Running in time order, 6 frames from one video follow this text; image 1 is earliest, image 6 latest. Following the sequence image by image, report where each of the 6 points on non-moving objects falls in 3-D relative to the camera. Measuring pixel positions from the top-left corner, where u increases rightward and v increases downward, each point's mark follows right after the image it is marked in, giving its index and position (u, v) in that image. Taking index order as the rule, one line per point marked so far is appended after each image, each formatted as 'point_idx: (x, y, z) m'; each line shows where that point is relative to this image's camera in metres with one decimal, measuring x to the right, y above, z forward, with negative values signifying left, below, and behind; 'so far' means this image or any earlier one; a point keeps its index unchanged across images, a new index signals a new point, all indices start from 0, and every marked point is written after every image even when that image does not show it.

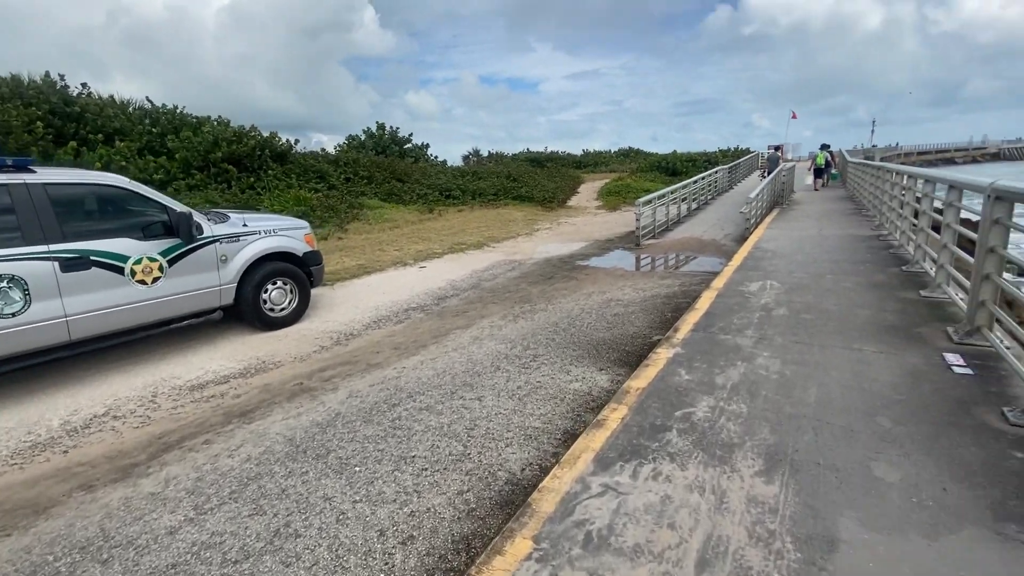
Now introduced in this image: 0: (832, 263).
0: (+4.8, +0.4, +7.2) m
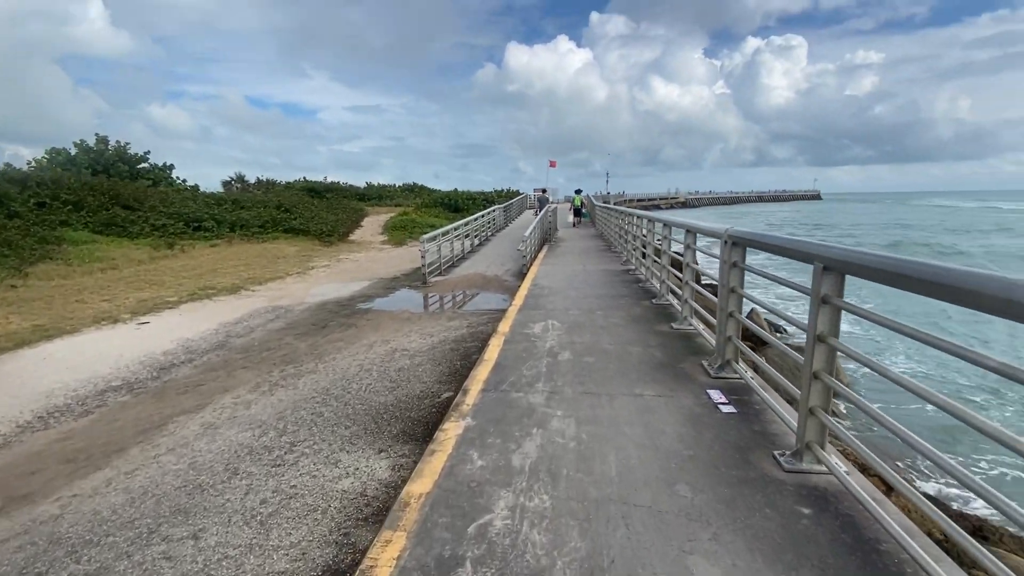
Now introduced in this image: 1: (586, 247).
0: (+1.4, -0.2, +7.7) m
1: (+2.4, +1.4, +15.5) m
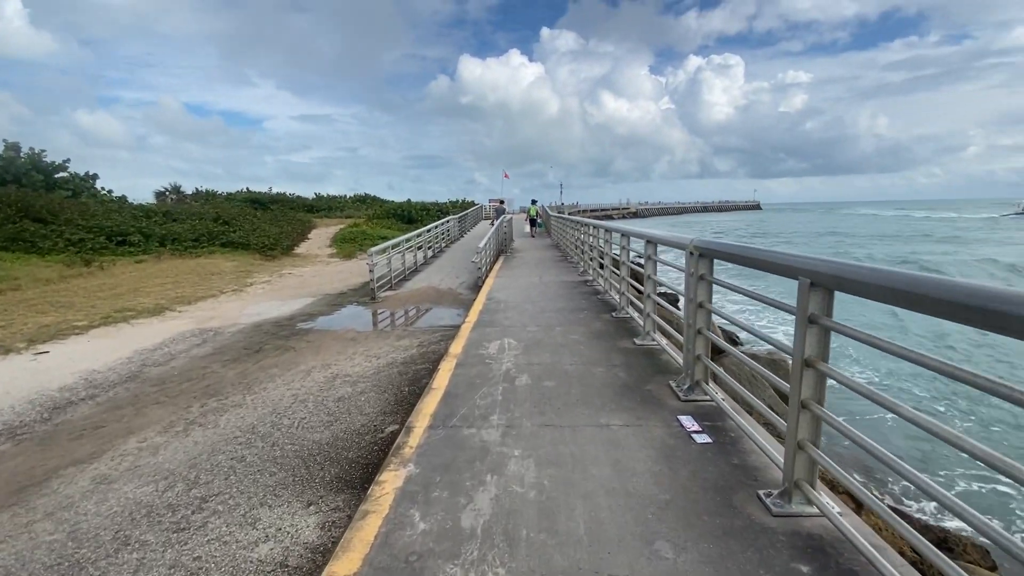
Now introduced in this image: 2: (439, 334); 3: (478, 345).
0: (+0.7, -0.4, +7.4) m
1: (+0.9, +1.0, +15.3) m
2: (-1.3, -0.8, +8.2) m
3: (-0.4, -0.7, +5.6) m
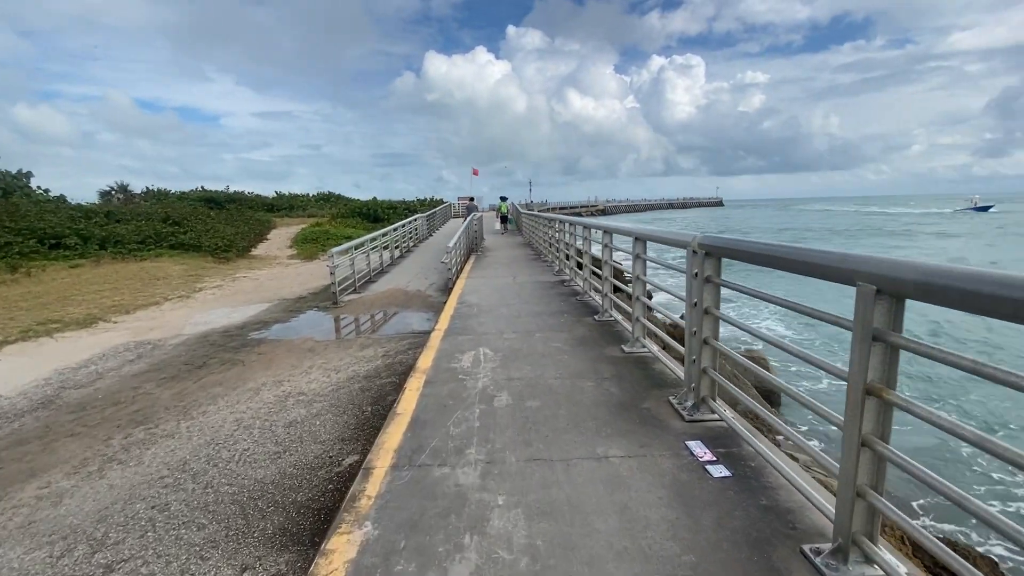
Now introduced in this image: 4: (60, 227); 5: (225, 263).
0: (+0.4, -0.4, +6.8) m
1: (0.0, +1.0, +14.7) m
2: (-1.7, -0.9, +7.6) m
3: (-0.7, -0.7, +5.0) m
4: (-17.0, +2.3, +17.9) m
5: (-10.3, +0.9, +17.1) m
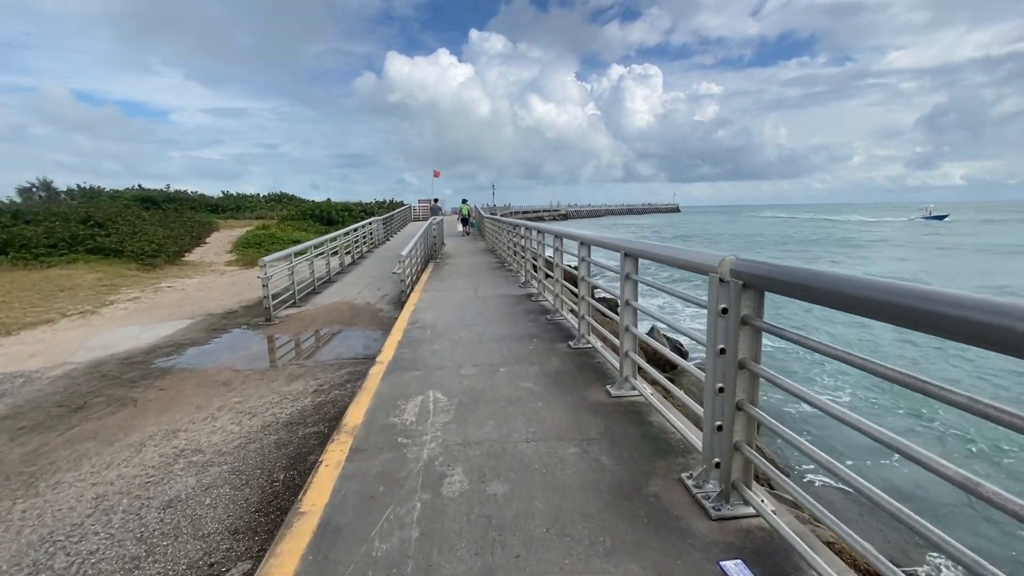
0: (-0.1, -0.6, +5.8) m
1: (-1.0, +0.7, +13.6) m
2: (-2.2, -1.1, +6.4) m
3: (-1.0, -1.0, +3.9) m
4: (-18.3, +1.9, +15.5) m
5: (-11.5, +0.6, +15.2) m
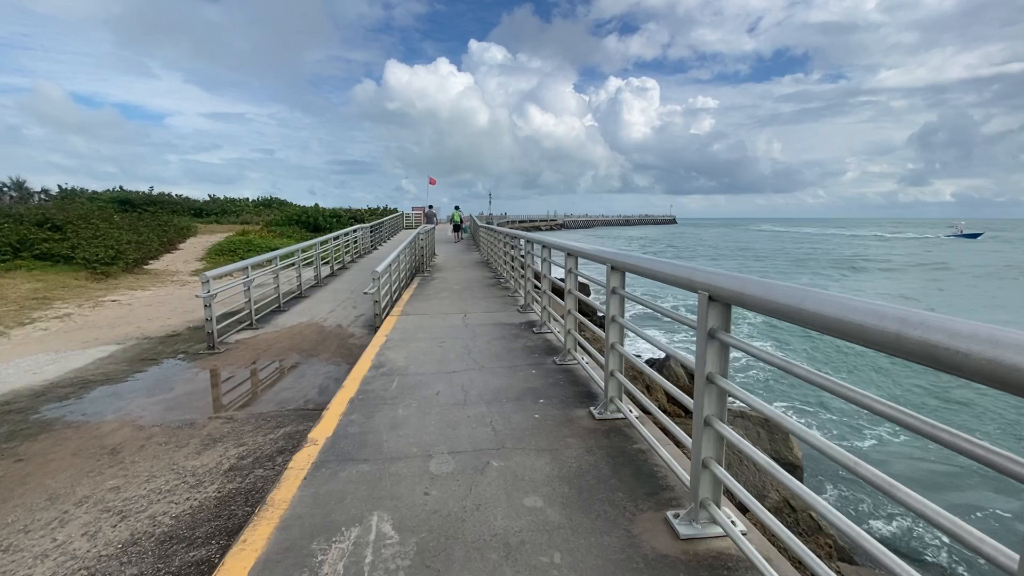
0: (-0.2, -1.0, +4.1) m
1: (-1.1, +0.2, +12.0) m
2: (-2.2, -1.4, +4.7) m
3: (-1.0, -1.2, +2.3) m
4: (-18.3, +1.7, +13.8) m
5: (-11.6, +0.2, +13.5) m
